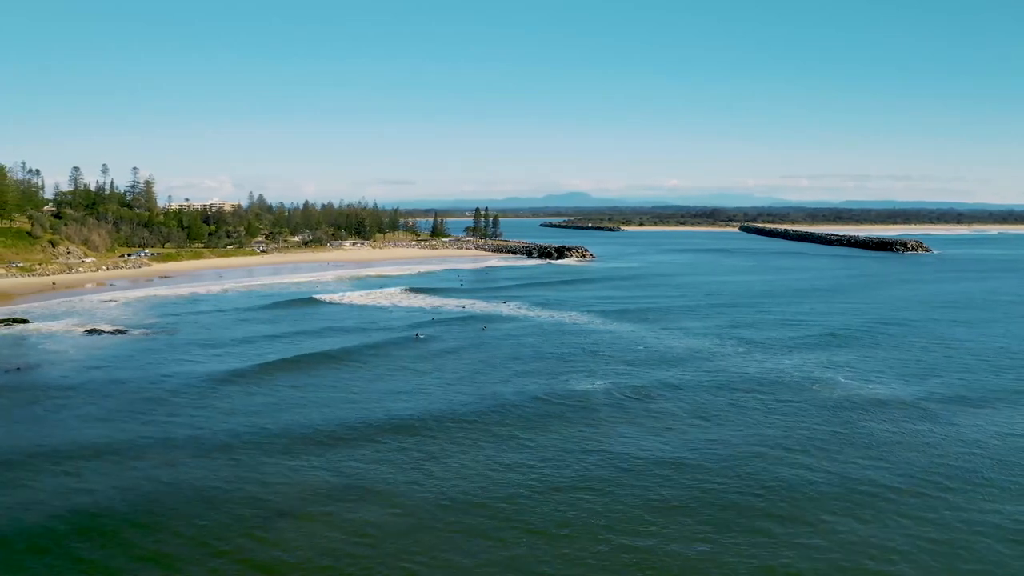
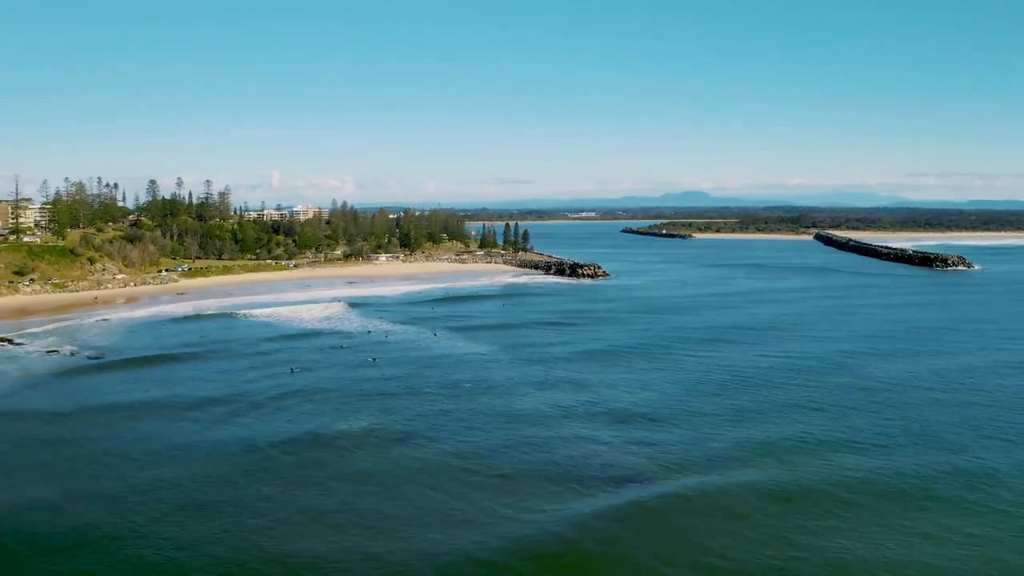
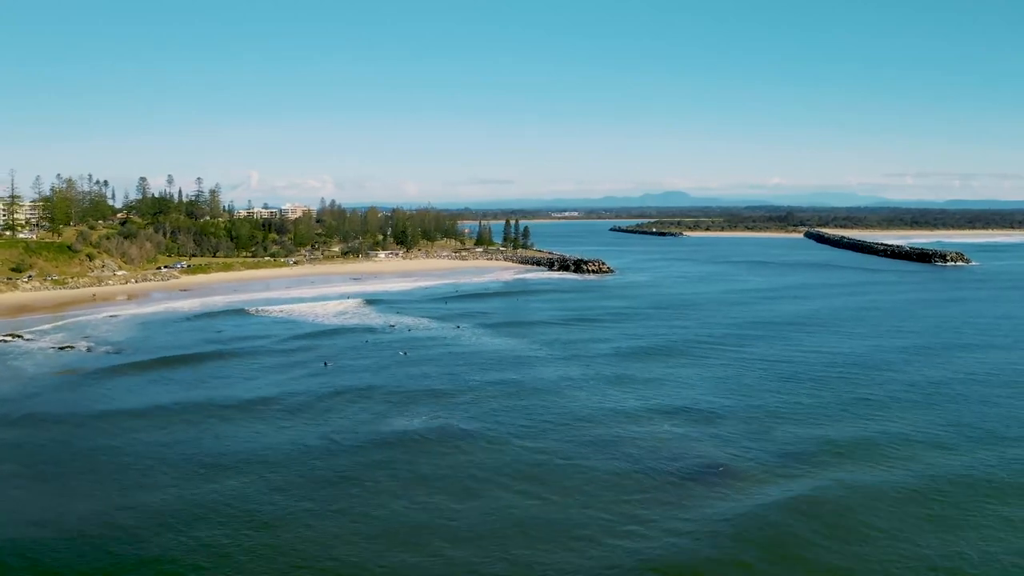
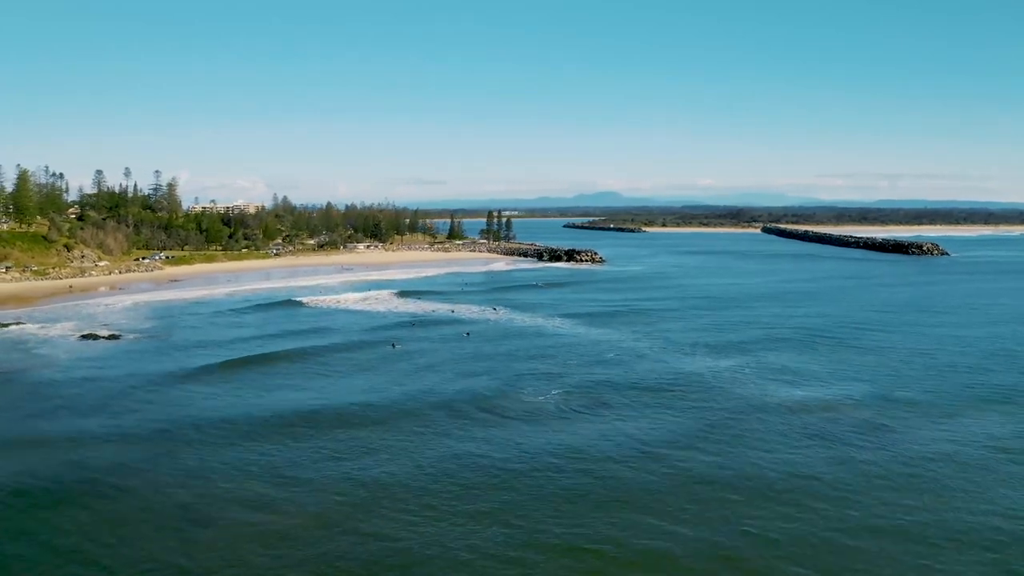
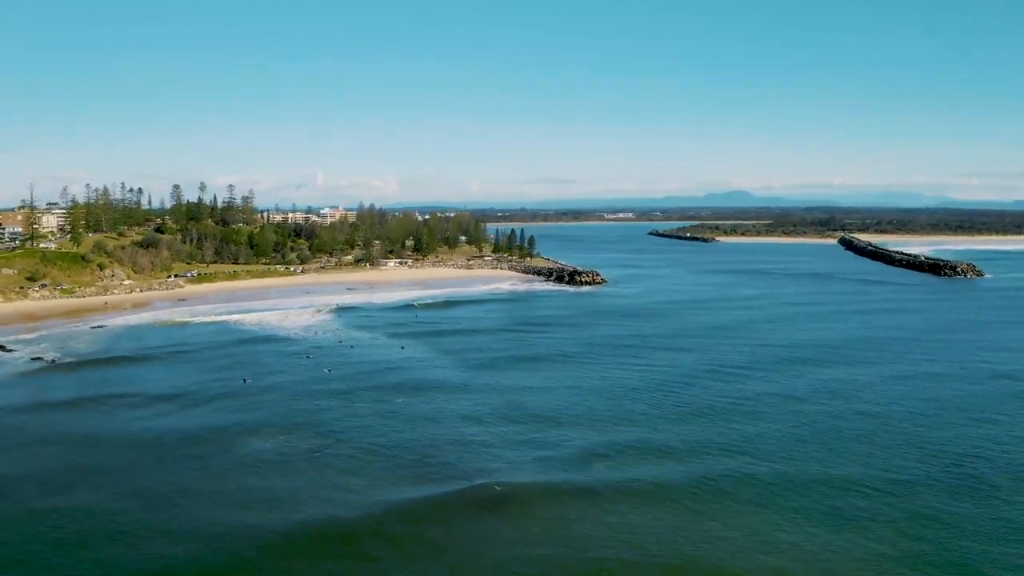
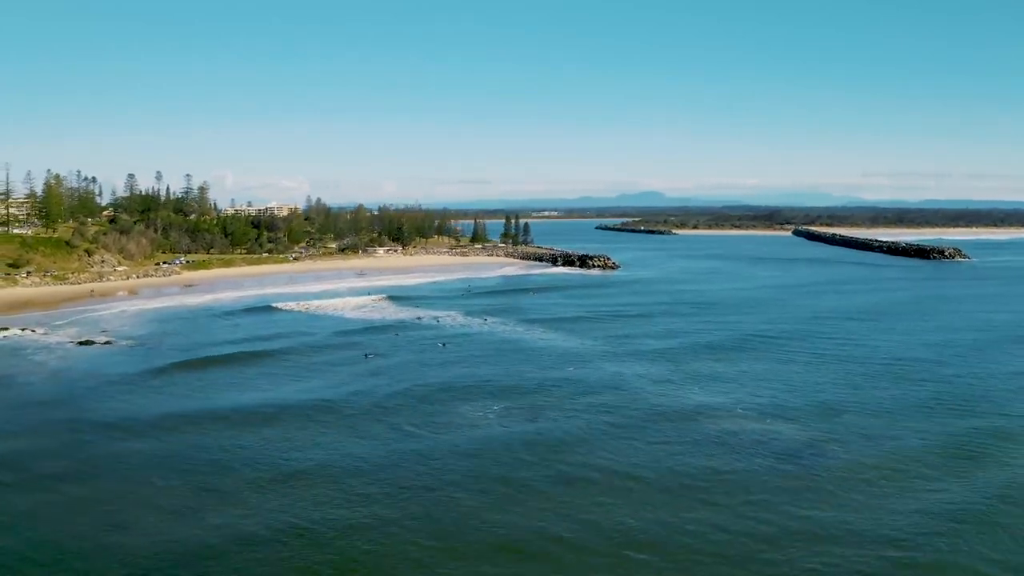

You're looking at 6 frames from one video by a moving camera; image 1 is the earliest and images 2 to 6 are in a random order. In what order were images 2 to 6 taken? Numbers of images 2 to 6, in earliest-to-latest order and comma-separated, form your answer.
4, 6, 3, 2, 5
